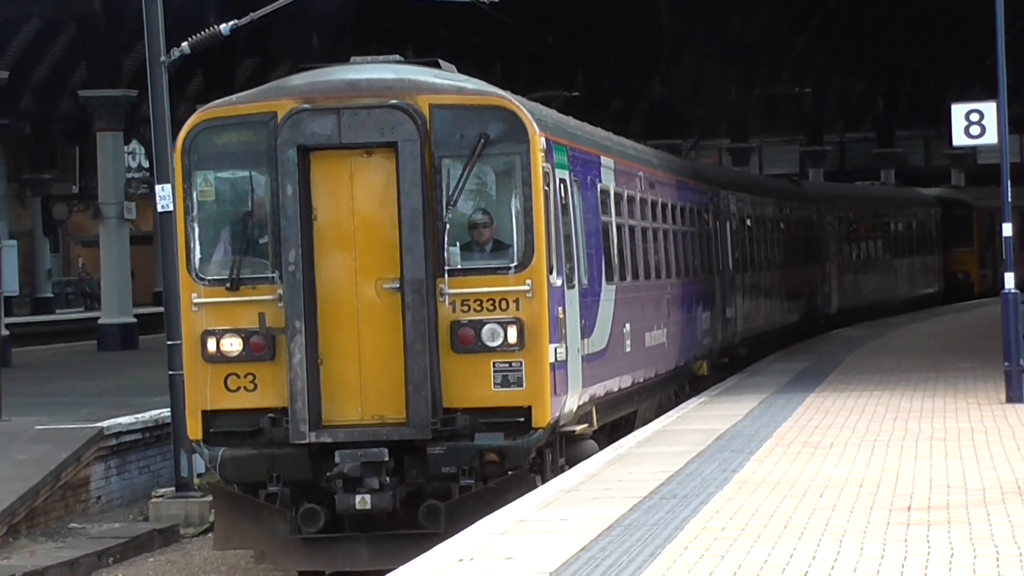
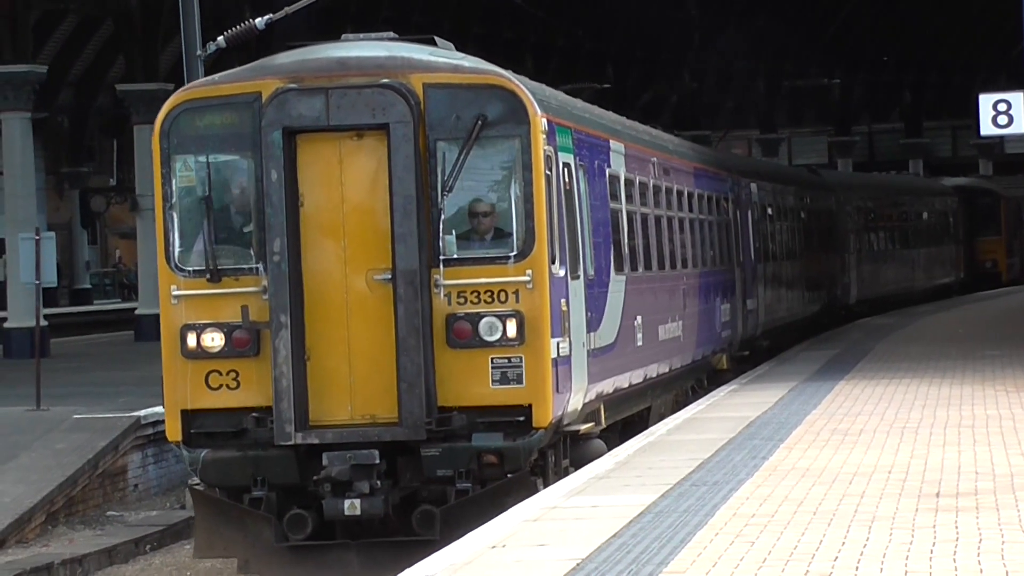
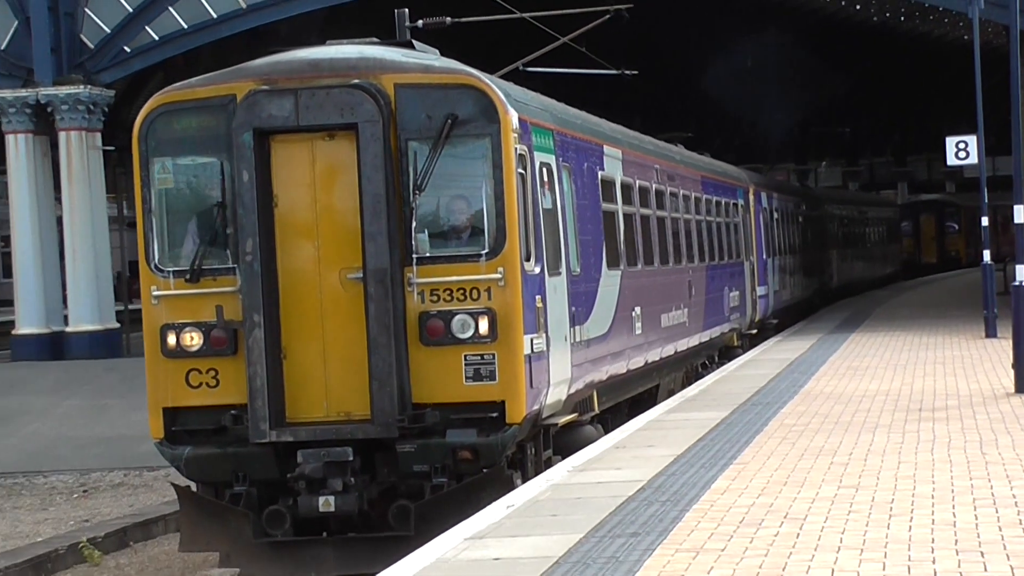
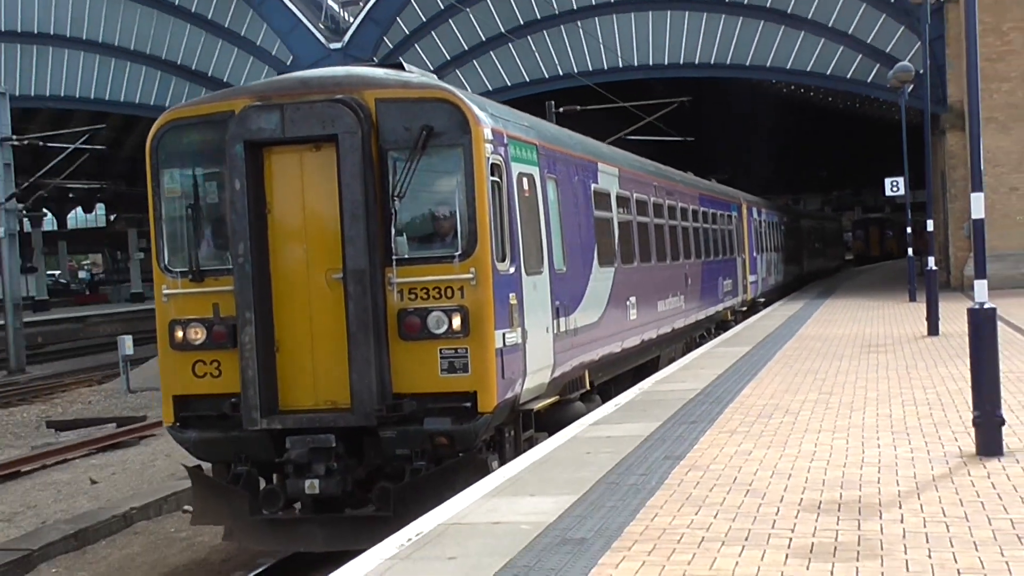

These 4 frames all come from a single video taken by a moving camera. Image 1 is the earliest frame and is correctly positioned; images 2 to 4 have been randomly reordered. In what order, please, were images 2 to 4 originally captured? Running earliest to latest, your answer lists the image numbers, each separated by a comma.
2, 3, 4
